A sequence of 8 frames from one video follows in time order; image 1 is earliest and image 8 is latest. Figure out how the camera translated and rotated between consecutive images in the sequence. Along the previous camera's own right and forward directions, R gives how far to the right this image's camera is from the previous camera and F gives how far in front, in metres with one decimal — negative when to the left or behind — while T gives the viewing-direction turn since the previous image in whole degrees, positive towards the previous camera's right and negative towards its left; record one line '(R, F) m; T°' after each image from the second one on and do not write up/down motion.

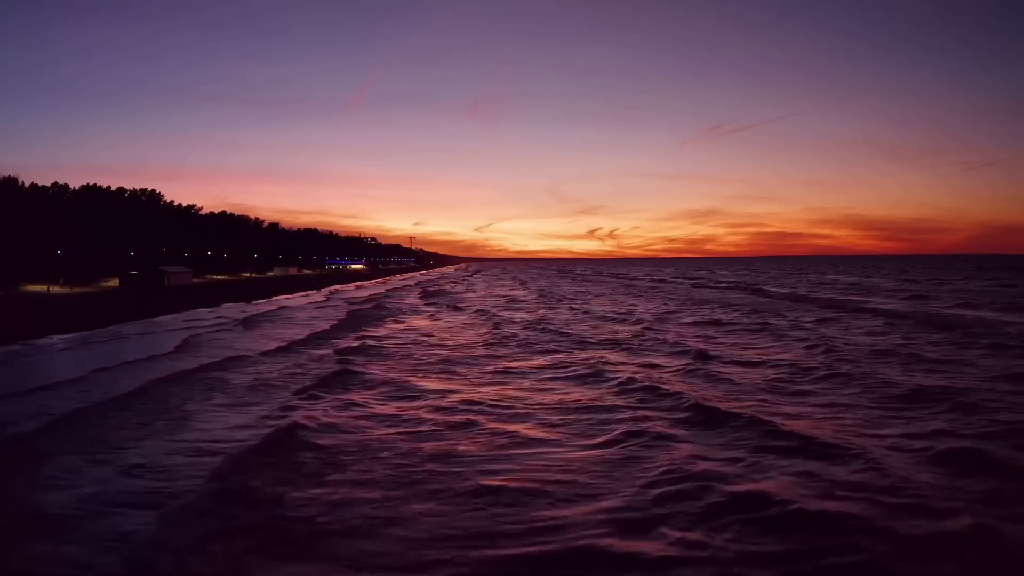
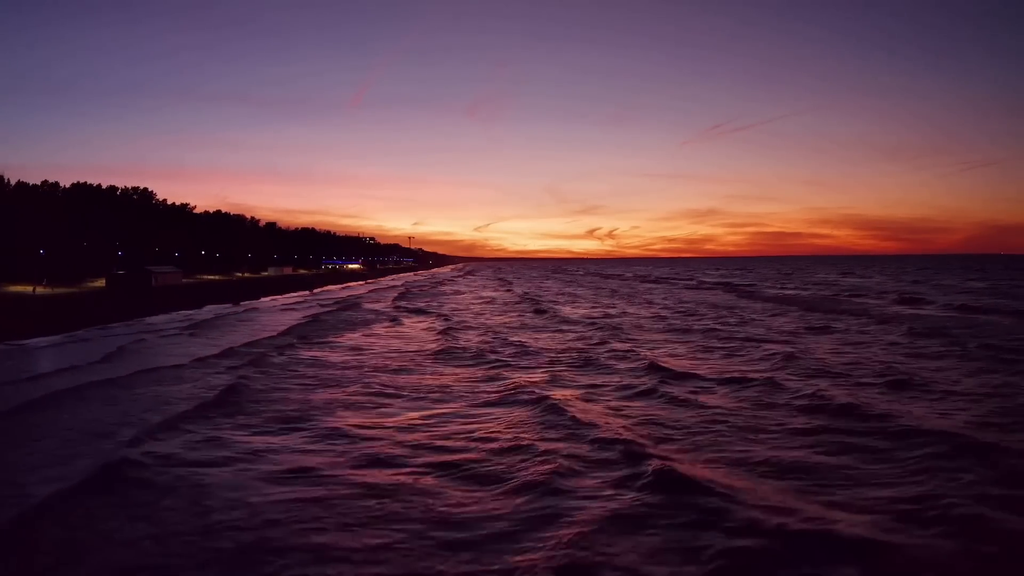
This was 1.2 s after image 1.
(+0.8, +1.7) m; 0°
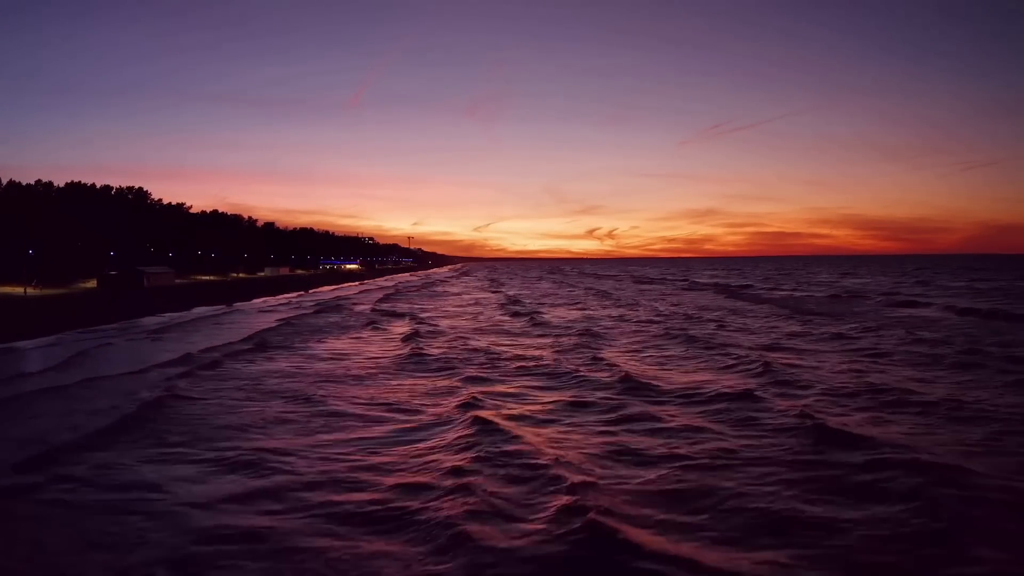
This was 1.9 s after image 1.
(+0.5, +1.0) m; 0°
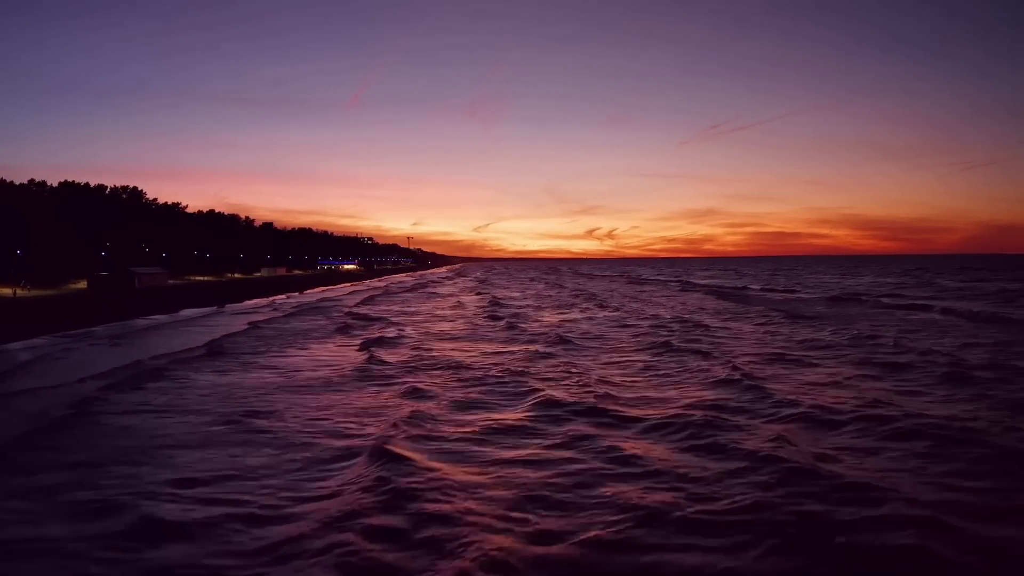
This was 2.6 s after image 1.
(+0.5, +1.2) m; 0°
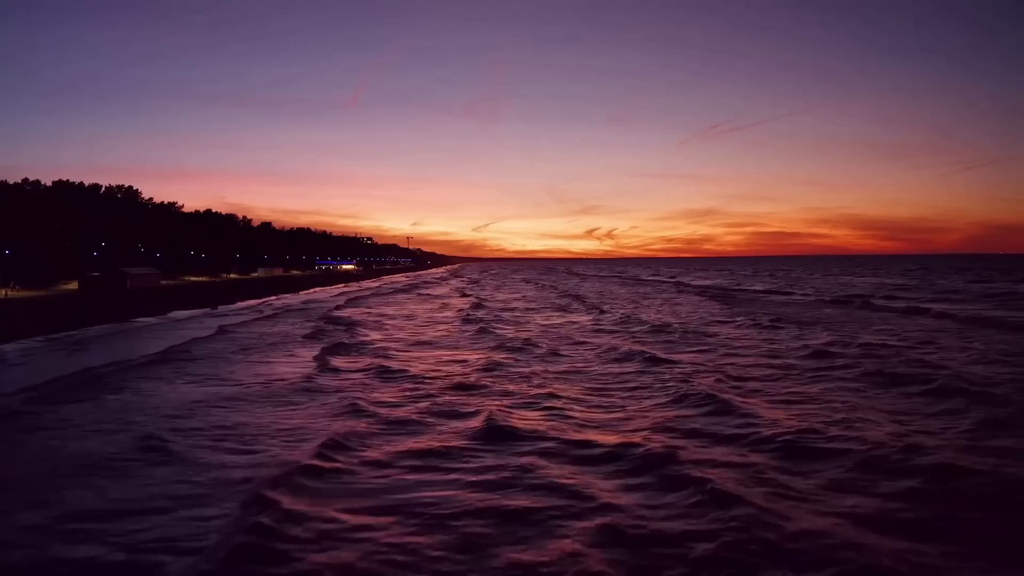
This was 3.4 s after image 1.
(+0.5, +1.0) m; 0°
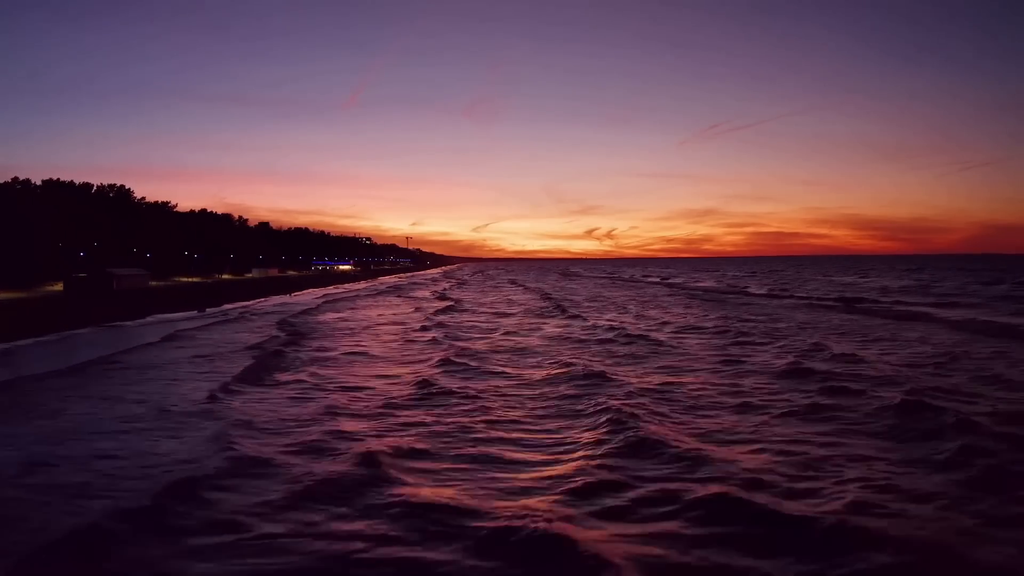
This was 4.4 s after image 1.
(+0.8, +1.7) m; 0°
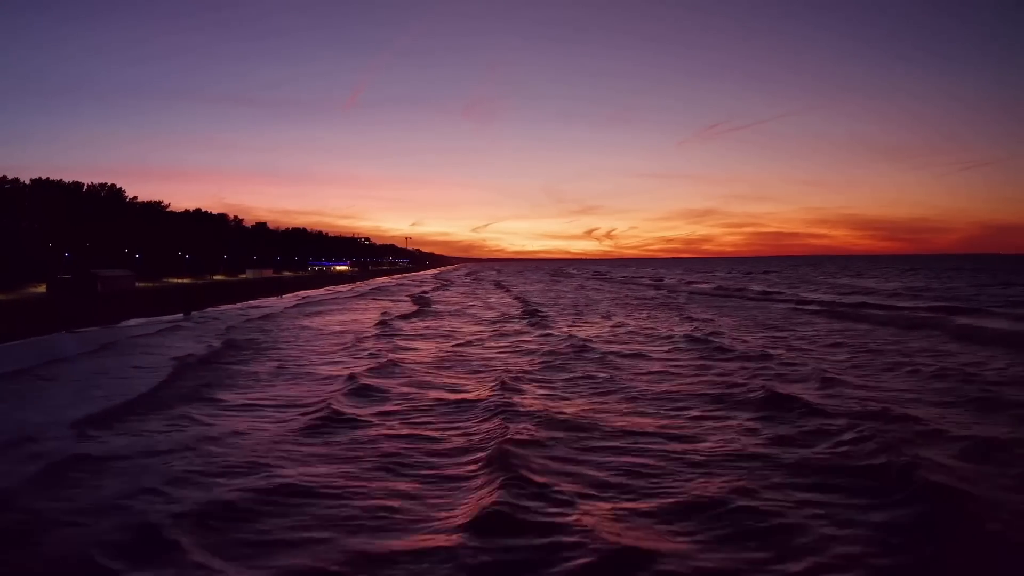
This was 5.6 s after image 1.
(+0.9, +2.0) m; 0°
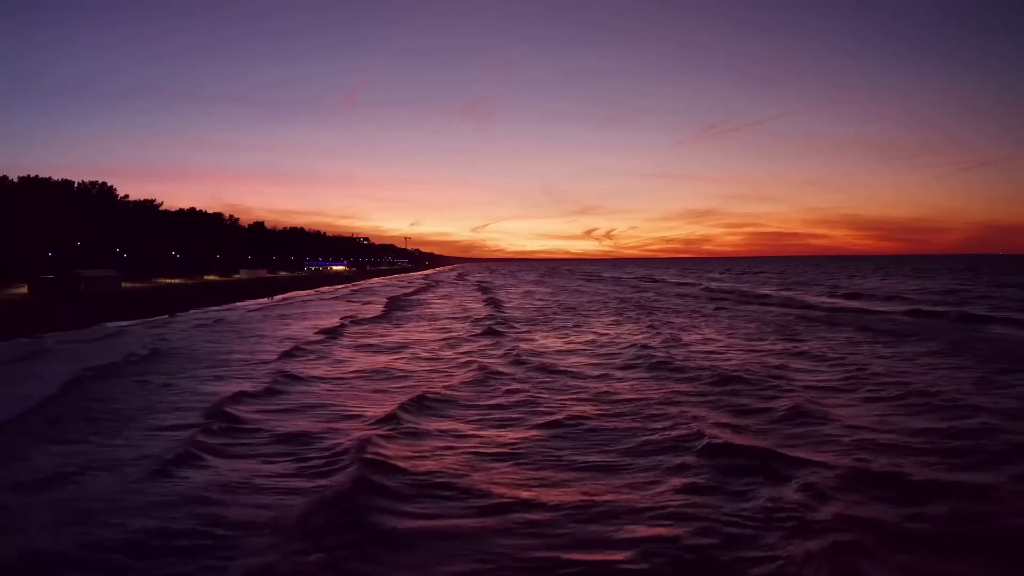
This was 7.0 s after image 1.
(+0.8, +2.0) m; 0°
